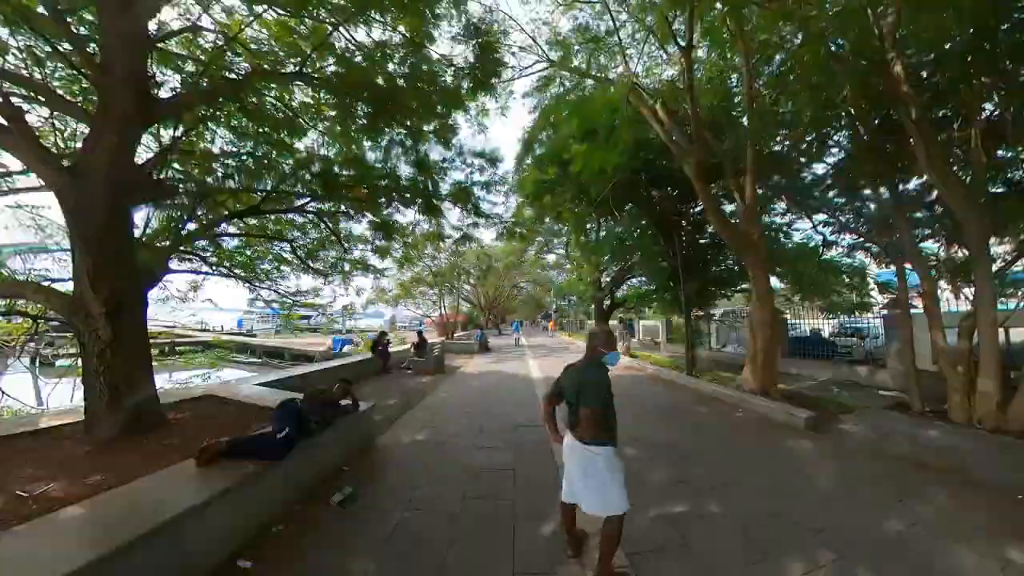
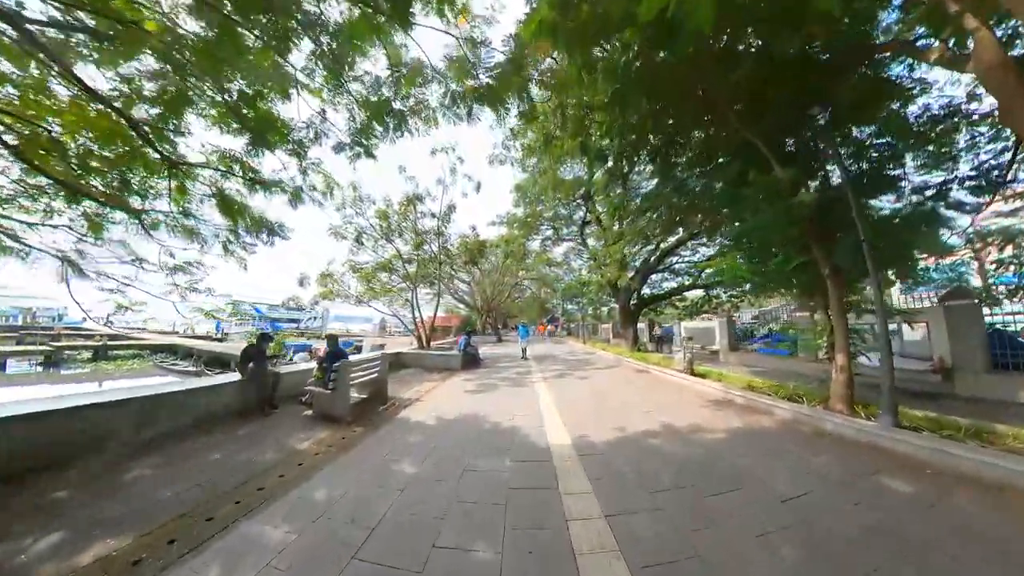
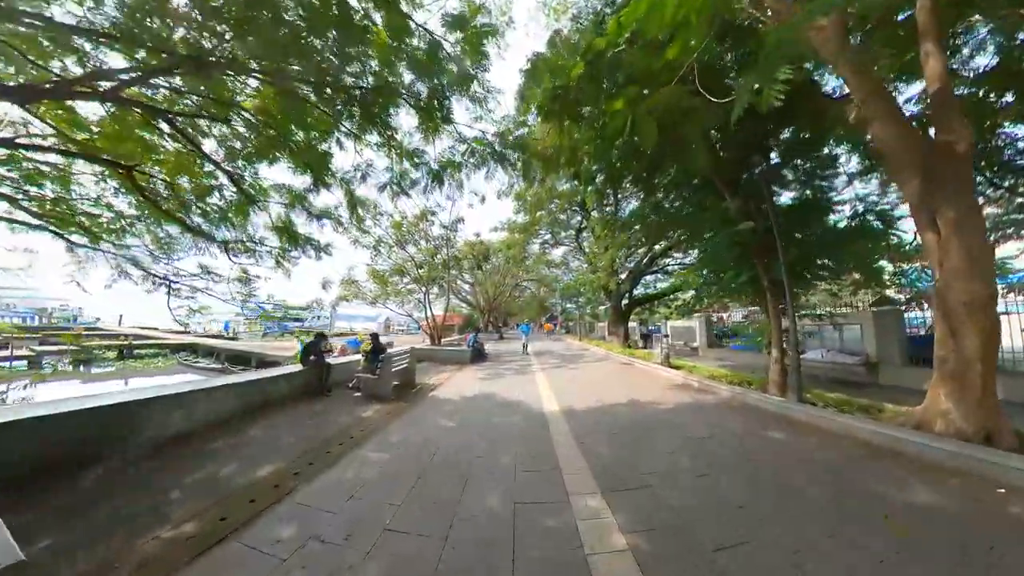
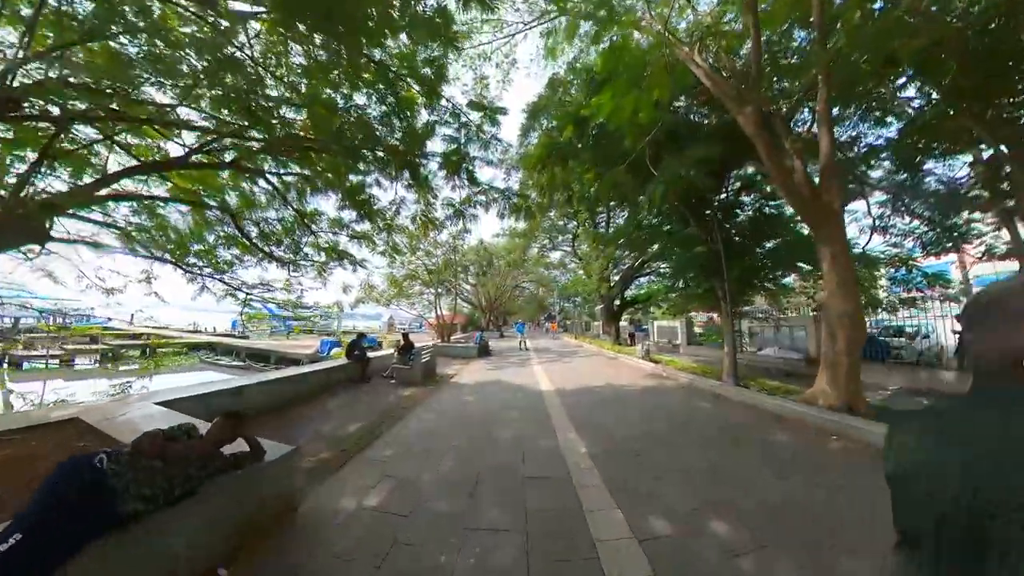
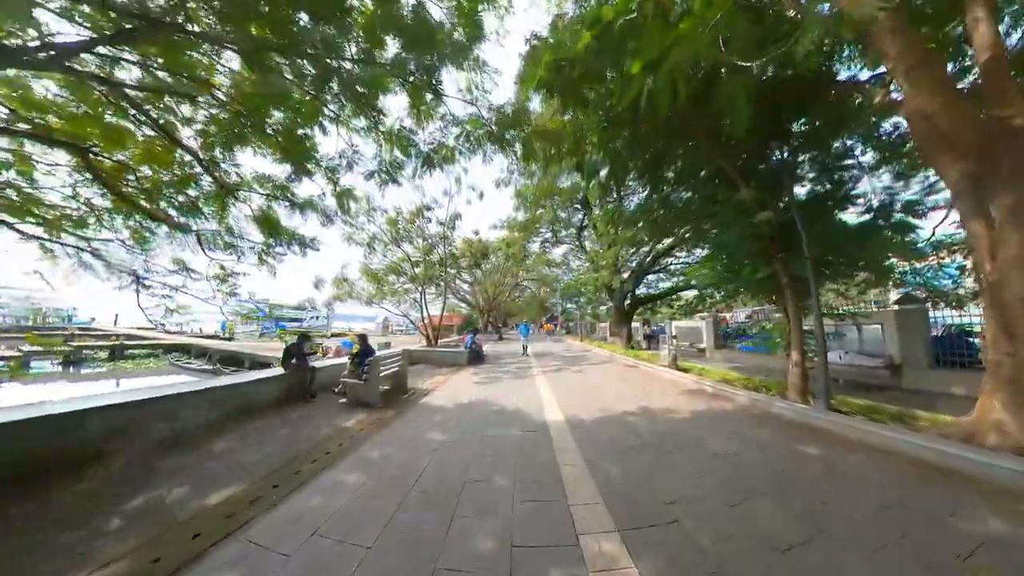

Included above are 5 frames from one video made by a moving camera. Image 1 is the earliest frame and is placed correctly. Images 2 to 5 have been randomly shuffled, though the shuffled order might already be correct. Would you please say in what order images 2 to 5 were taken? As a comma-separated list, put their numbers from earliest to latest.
4, 3, 5, 2
